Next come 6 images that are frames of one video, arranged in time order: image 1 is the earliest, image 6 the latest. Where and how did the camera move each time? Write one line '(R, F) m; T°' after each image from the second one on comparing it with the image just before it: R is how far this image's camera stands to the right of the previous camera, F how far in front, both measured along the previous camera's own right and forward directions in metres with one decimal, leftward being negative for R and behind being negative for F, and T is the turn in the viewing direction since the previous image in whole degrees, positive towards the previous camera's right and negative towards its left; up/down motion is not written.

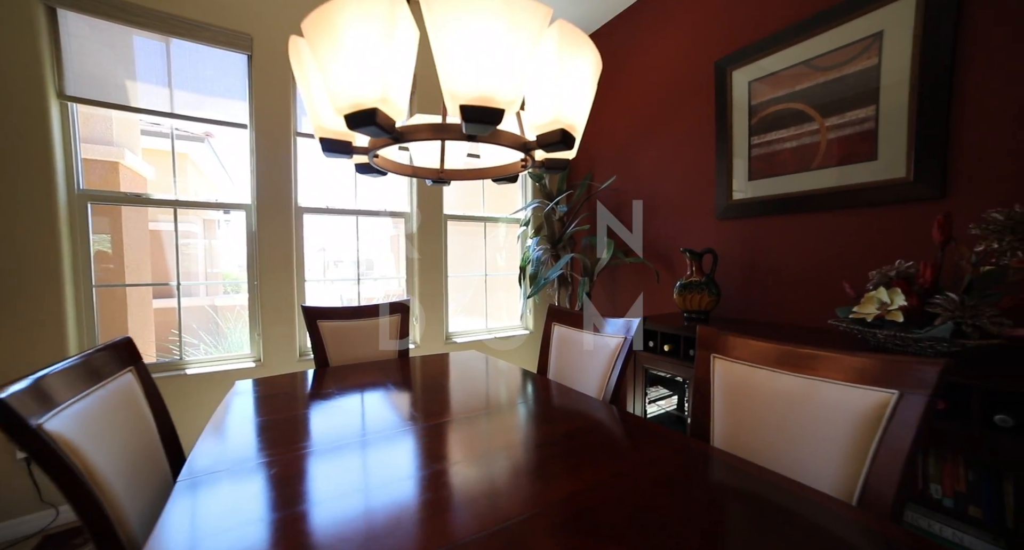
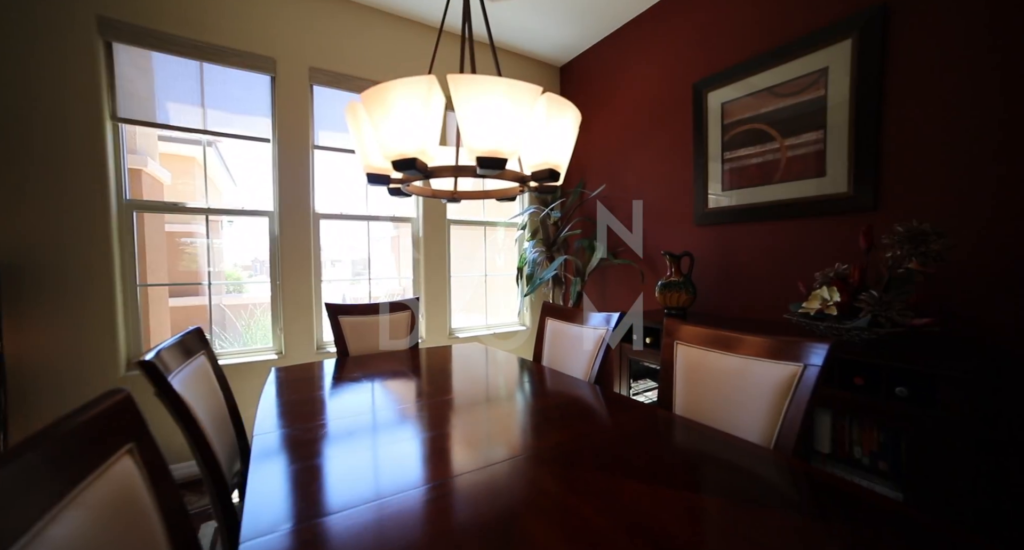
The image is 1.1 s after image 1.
(0.0, -0.3) m; 0°
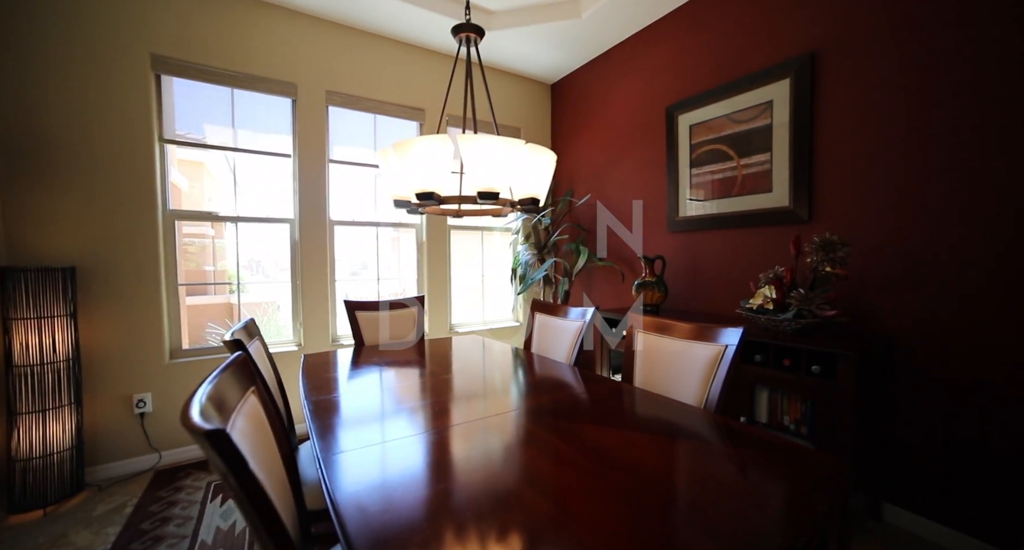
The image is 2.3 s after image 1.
(0.0, -0.3) m; 0°
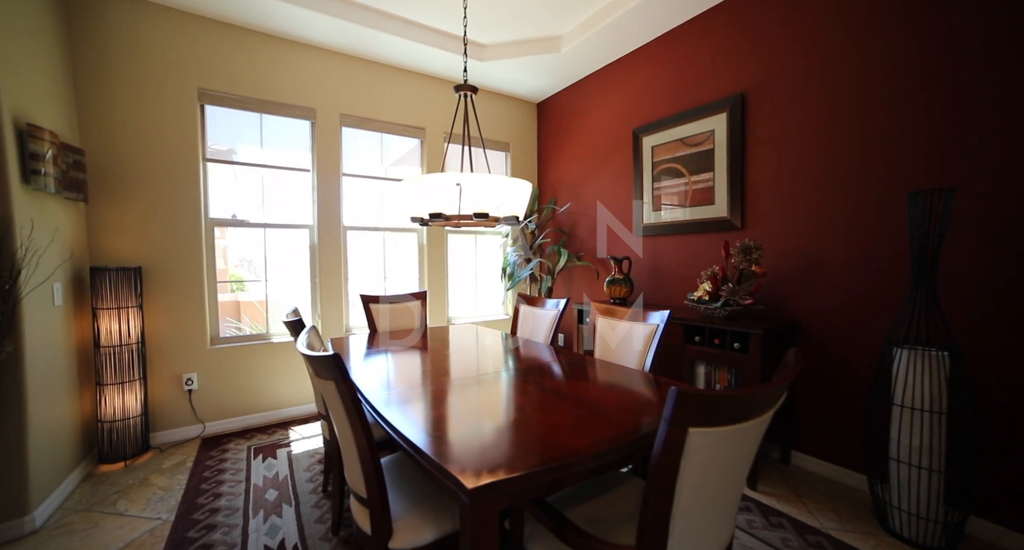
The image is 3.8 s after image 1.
(0.0, -0.5) m; +1°
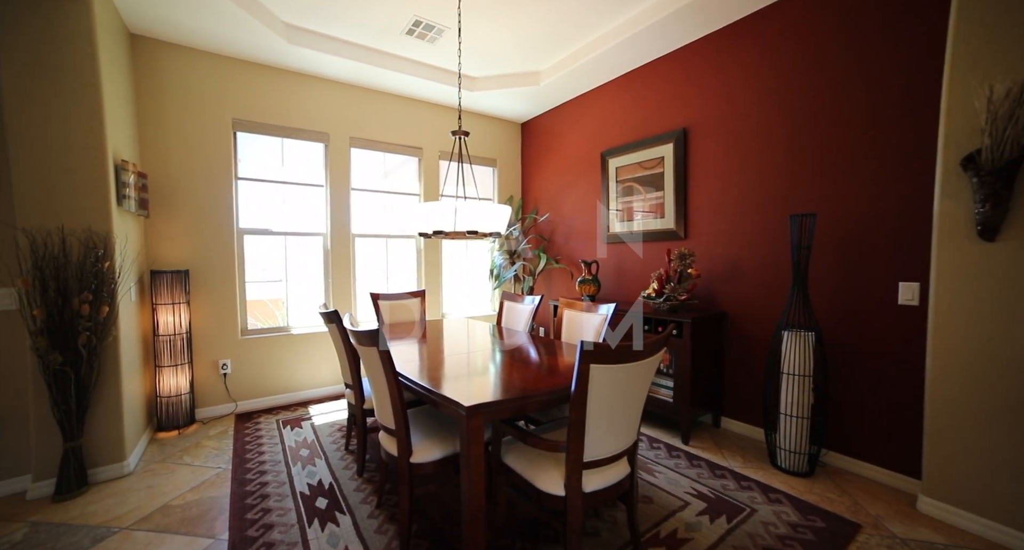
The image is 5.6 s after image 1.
(0.0, -0.6) m; +1°
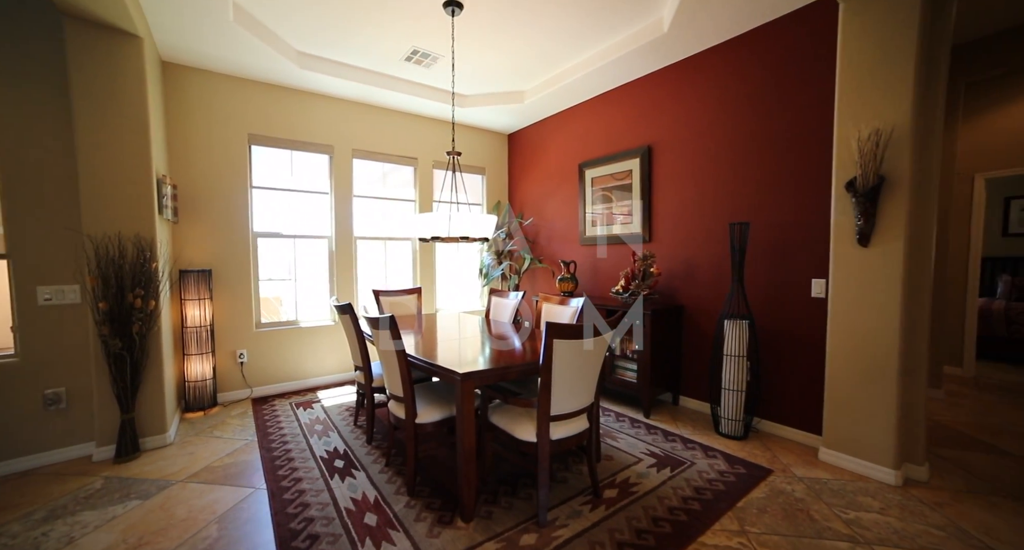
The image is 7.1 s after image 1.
(0.0, -0.4) m; +1°
